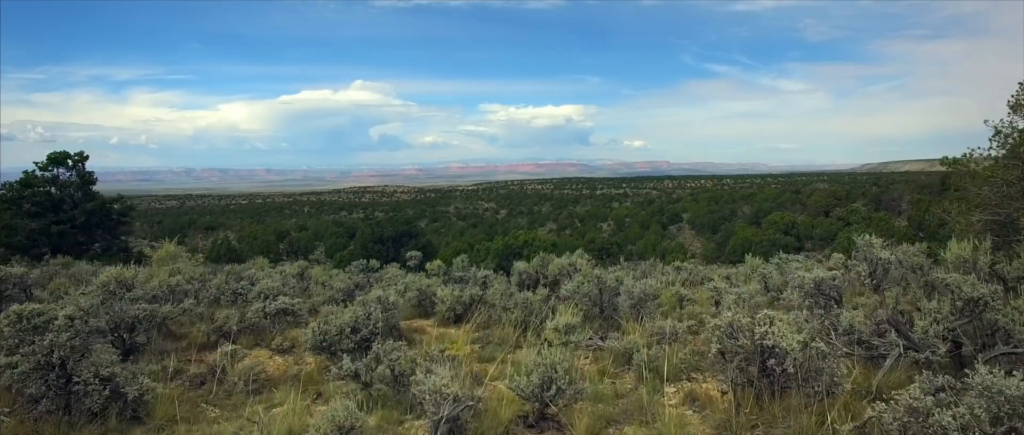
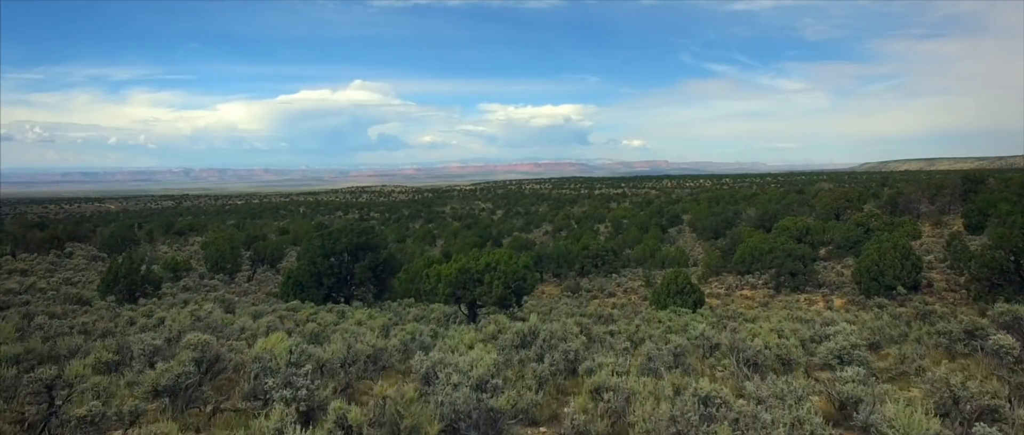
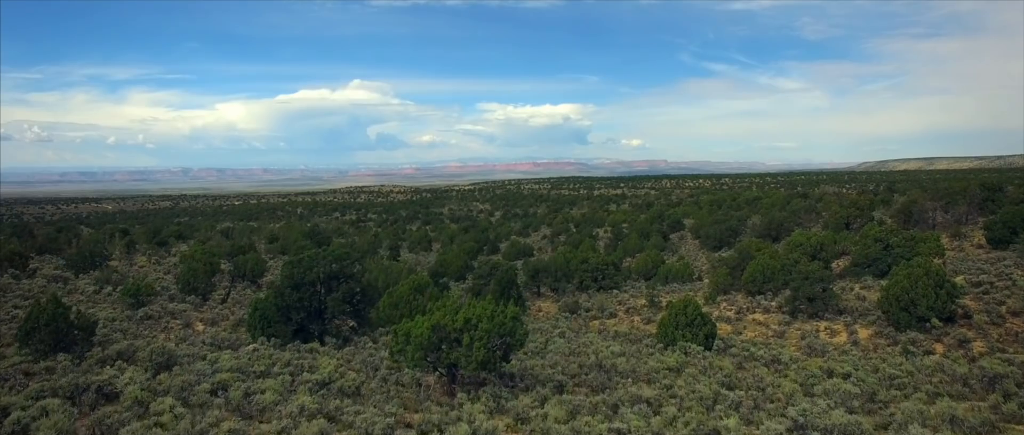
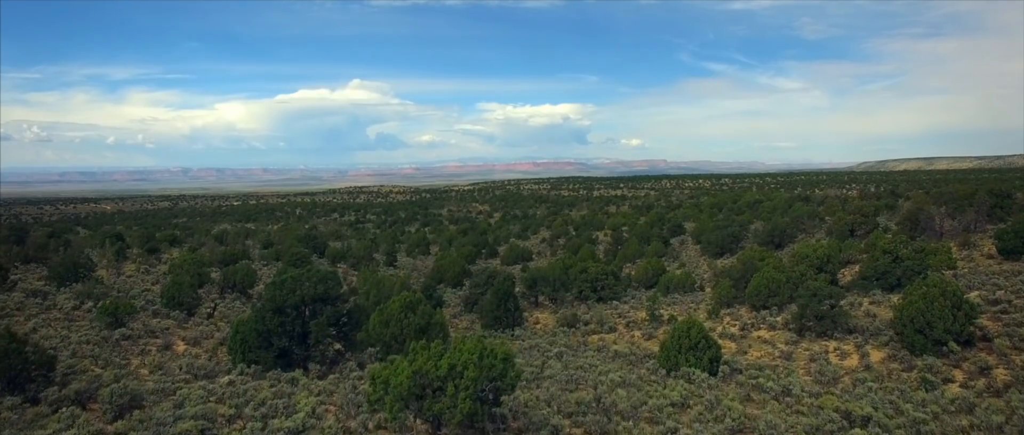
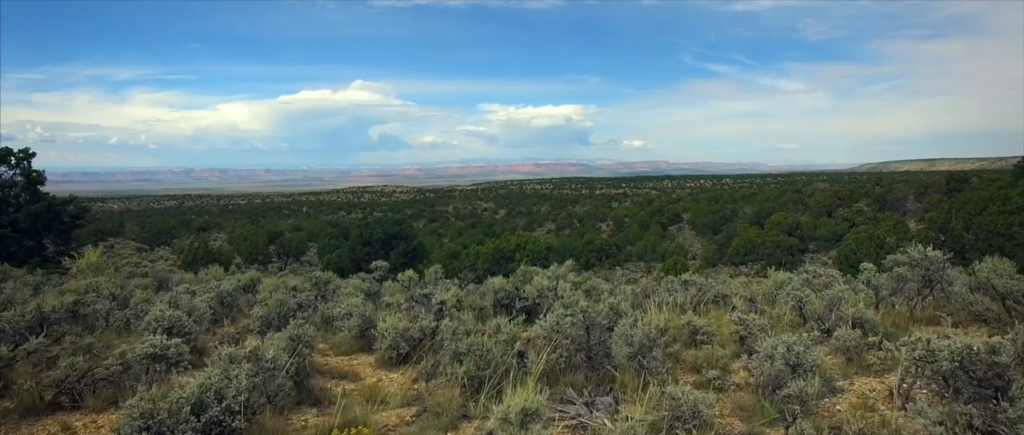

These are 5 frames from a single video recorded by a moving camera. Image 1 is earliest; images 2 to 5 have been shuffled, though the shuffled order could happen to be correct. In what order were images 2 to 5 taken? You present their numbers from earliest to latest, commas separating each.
5, 2, 3, 4
